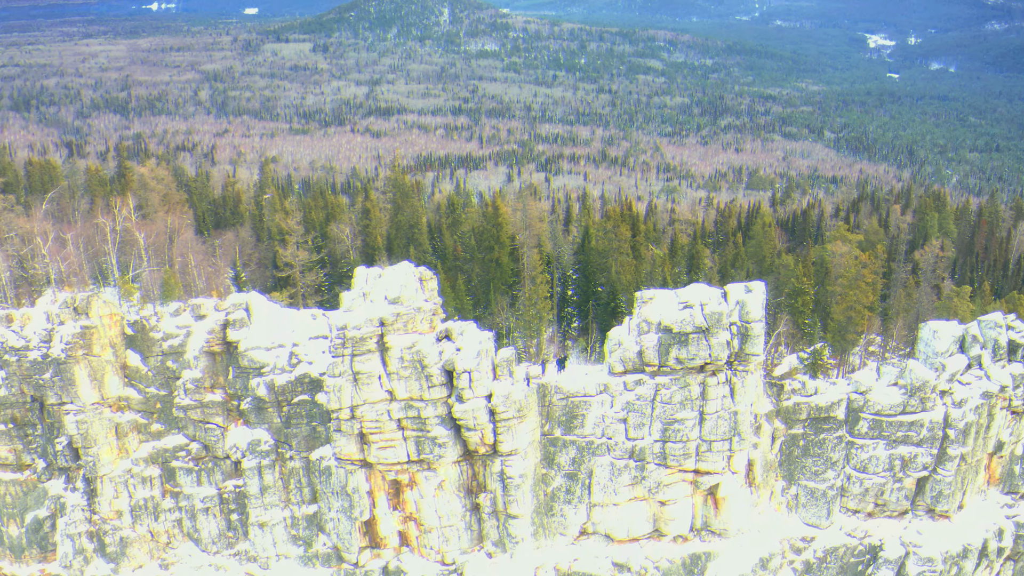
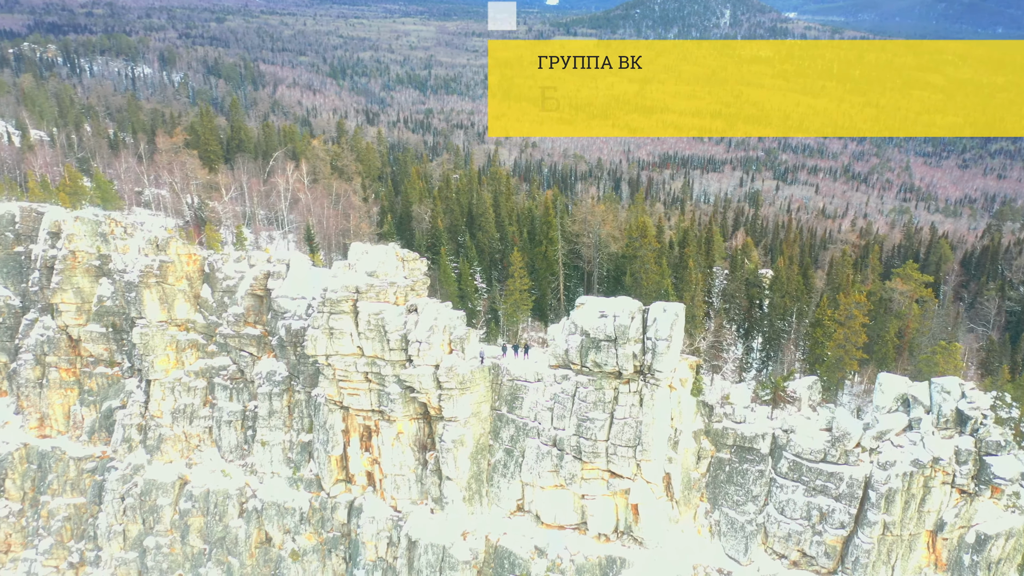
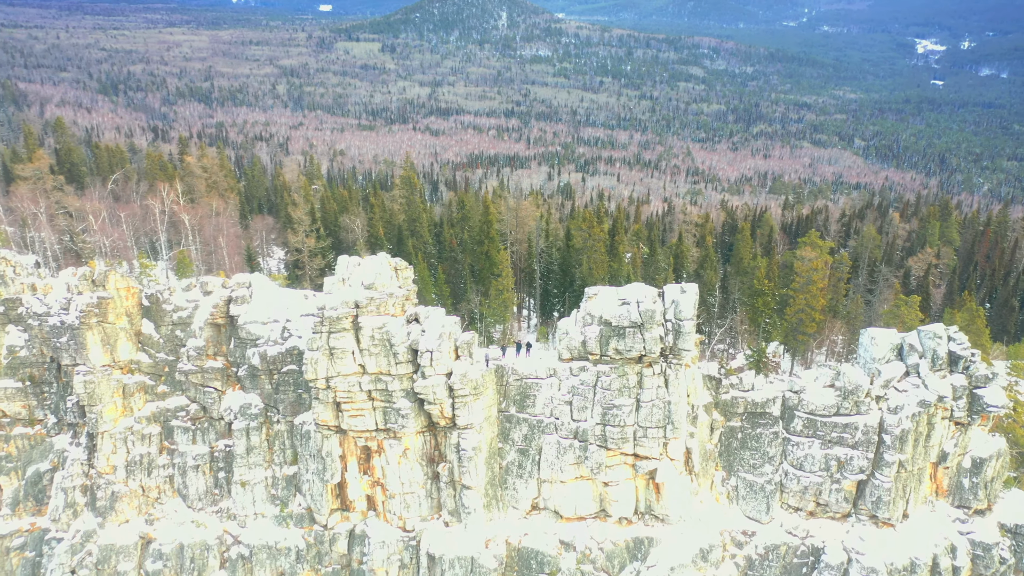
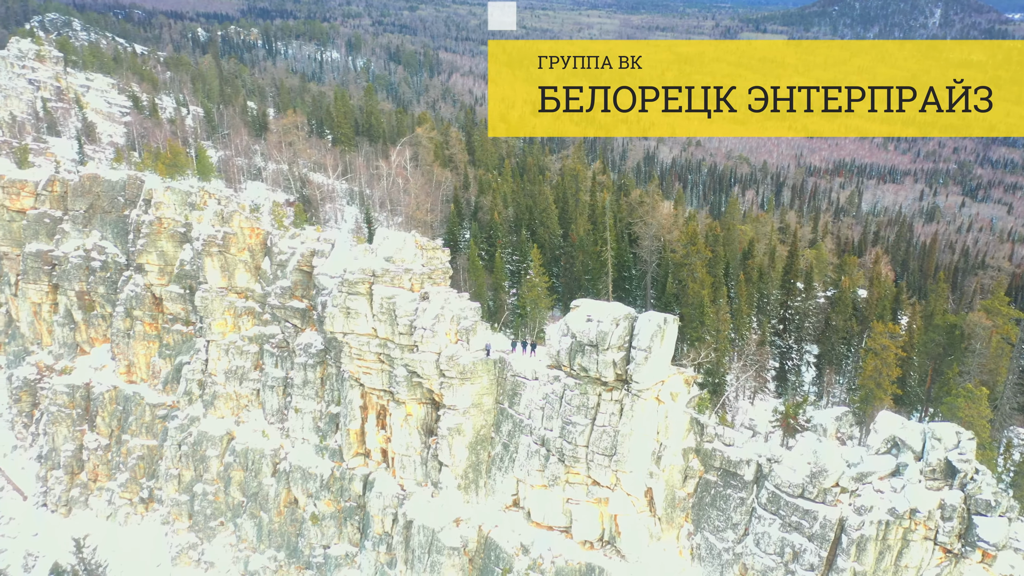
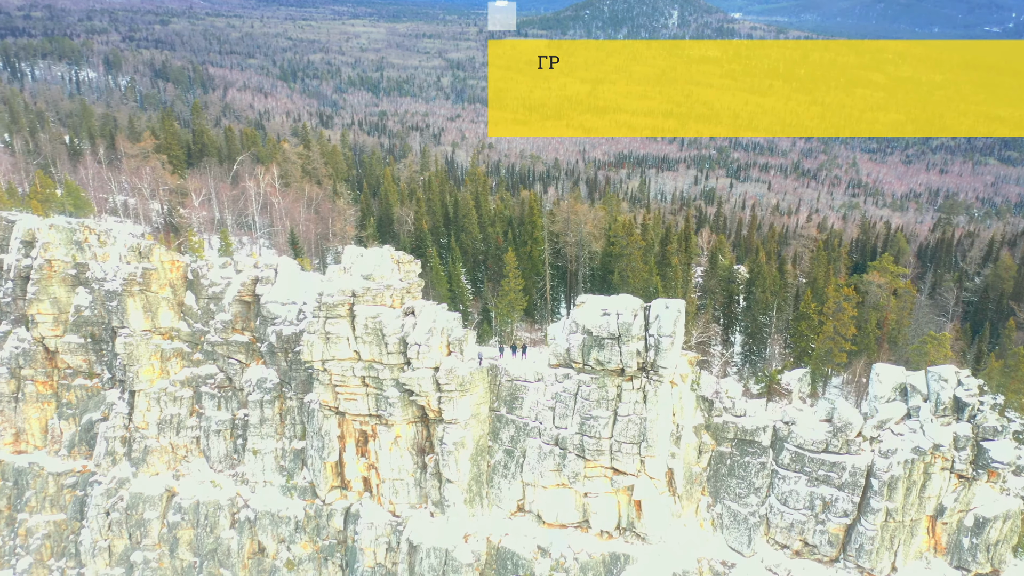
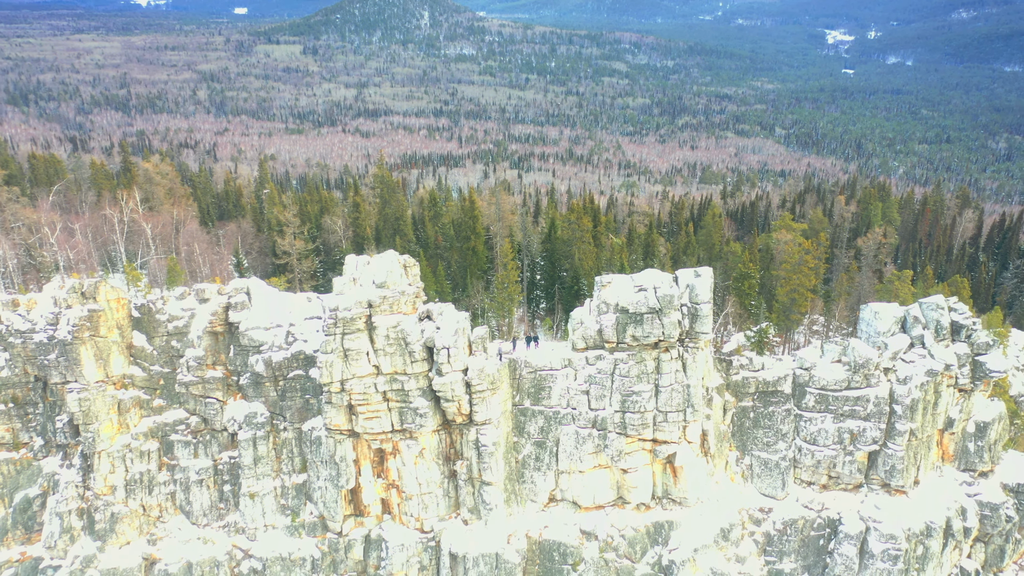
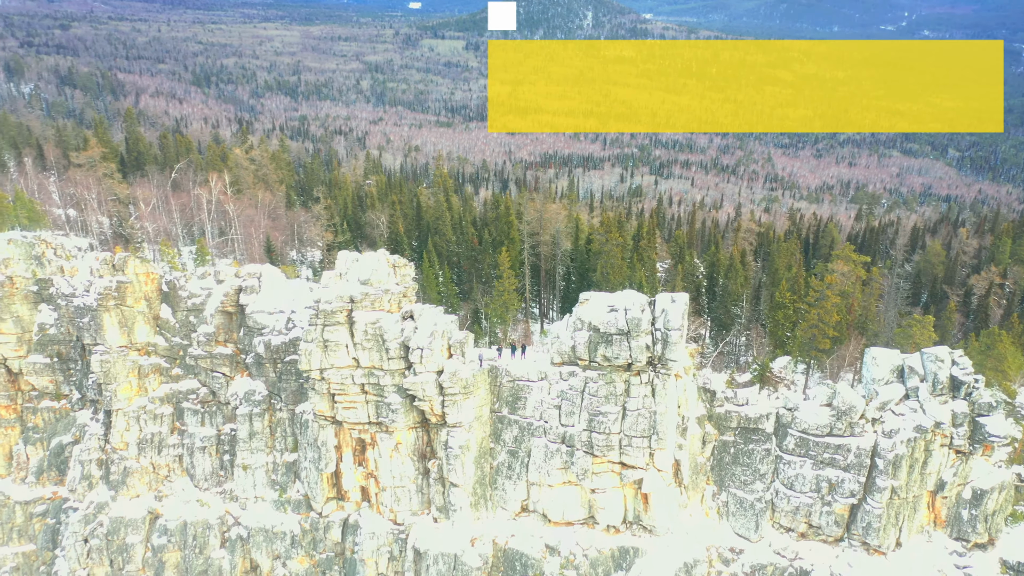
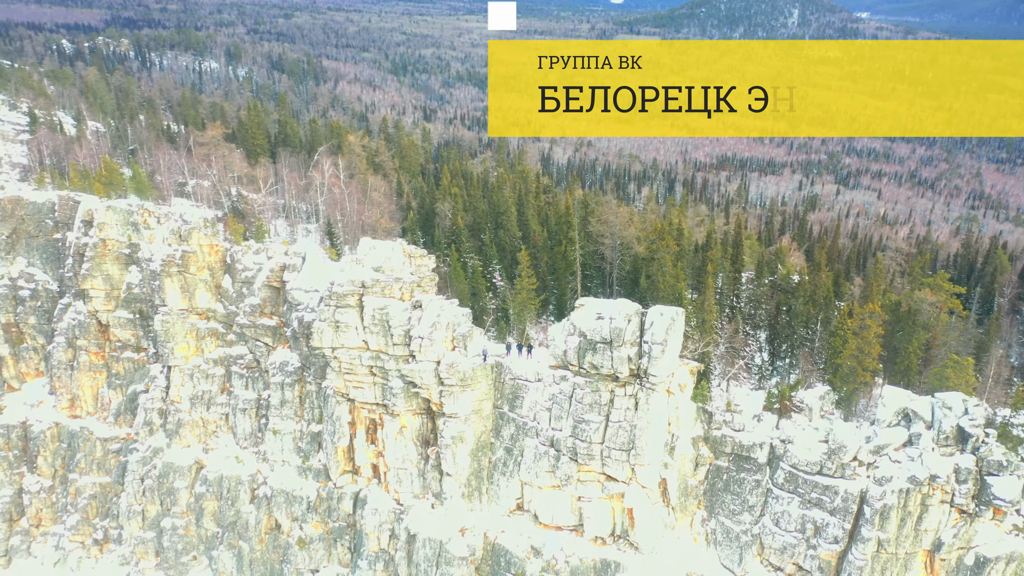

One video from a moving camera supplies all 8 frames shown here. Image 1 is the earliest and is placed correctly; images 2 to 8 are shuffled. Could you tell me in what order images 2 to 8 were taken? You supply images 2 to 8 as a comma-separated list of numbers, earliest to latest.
6, 3, 7, 5, 2, 8, 4
